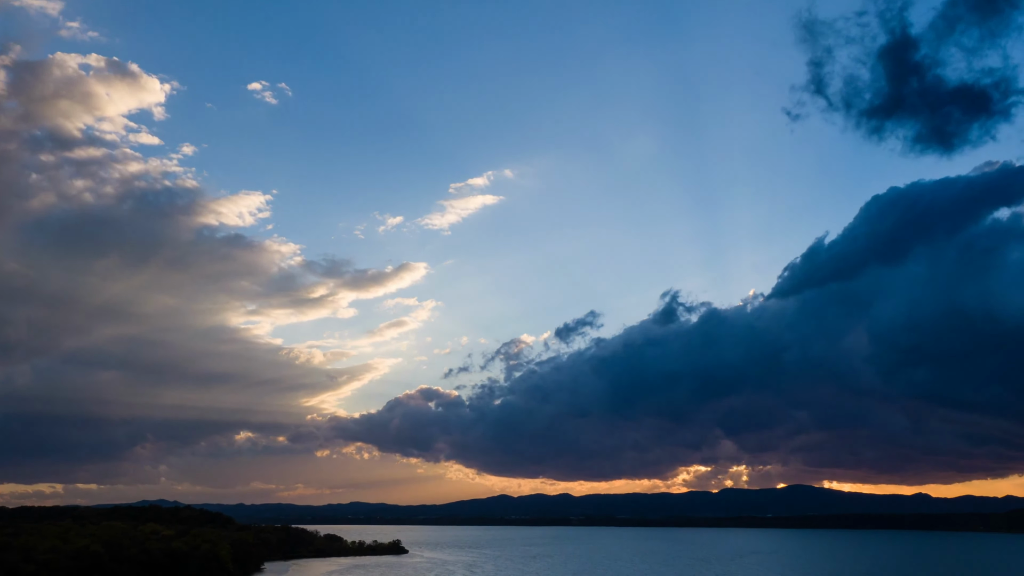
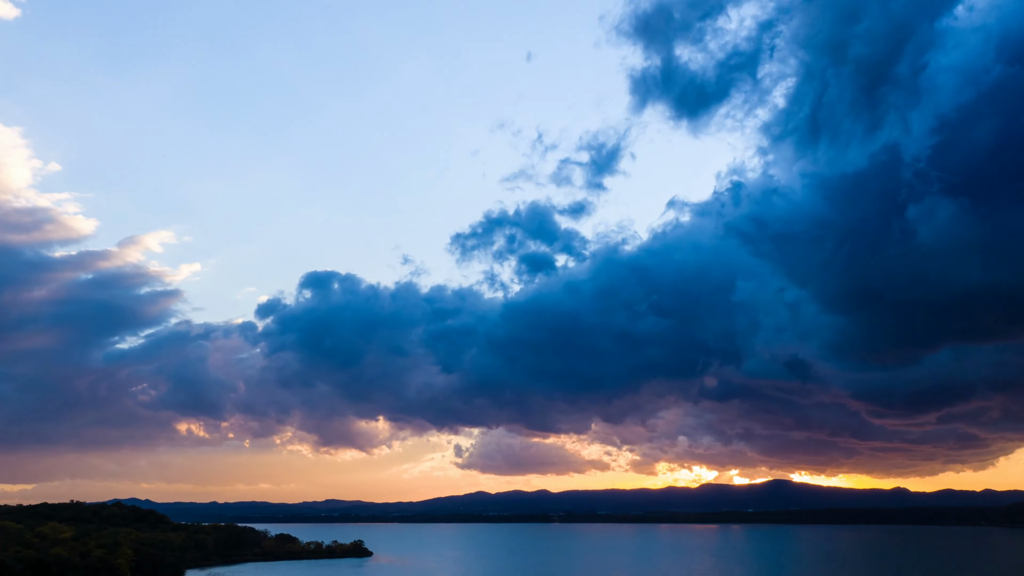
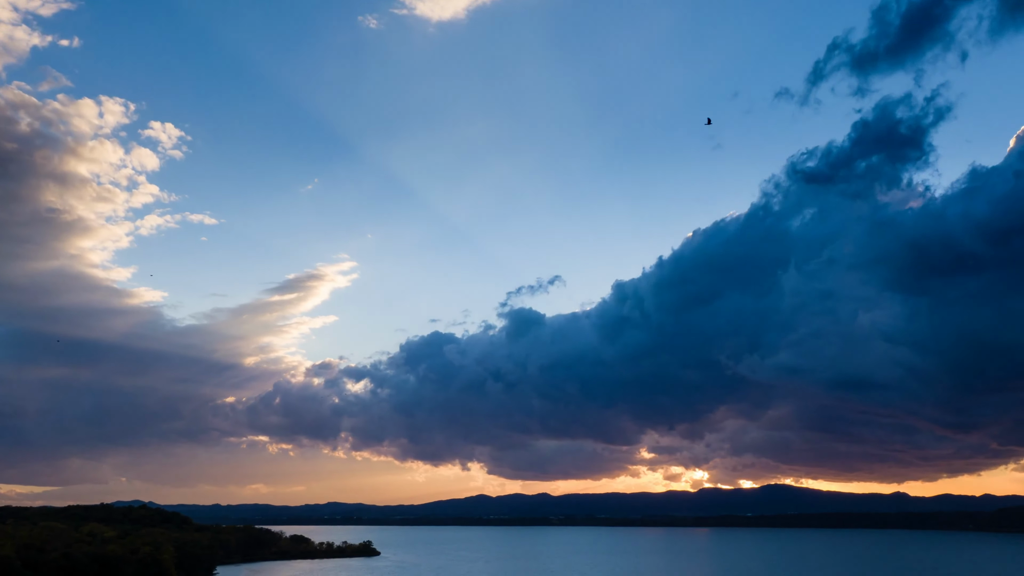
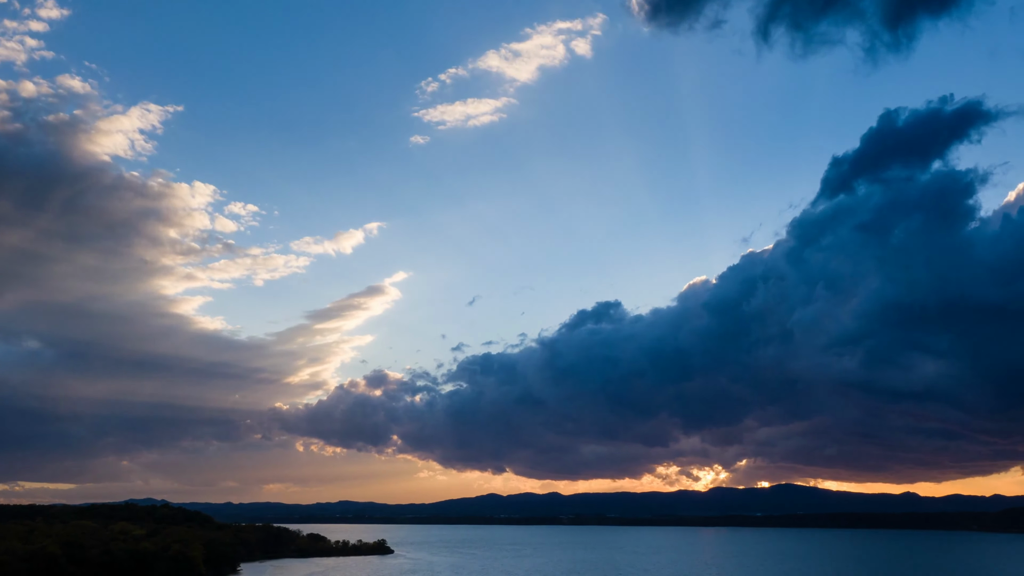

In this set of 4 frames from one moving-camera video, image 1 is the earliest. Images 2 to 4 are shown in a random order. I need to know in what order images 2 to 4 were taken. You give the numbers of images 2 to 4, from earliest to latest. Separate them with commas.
4, 3, 2
